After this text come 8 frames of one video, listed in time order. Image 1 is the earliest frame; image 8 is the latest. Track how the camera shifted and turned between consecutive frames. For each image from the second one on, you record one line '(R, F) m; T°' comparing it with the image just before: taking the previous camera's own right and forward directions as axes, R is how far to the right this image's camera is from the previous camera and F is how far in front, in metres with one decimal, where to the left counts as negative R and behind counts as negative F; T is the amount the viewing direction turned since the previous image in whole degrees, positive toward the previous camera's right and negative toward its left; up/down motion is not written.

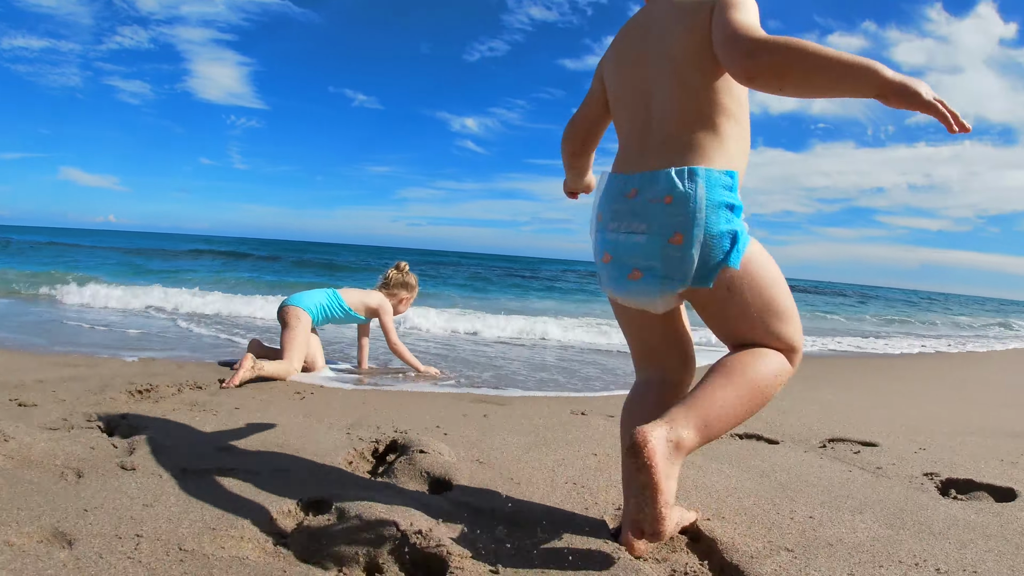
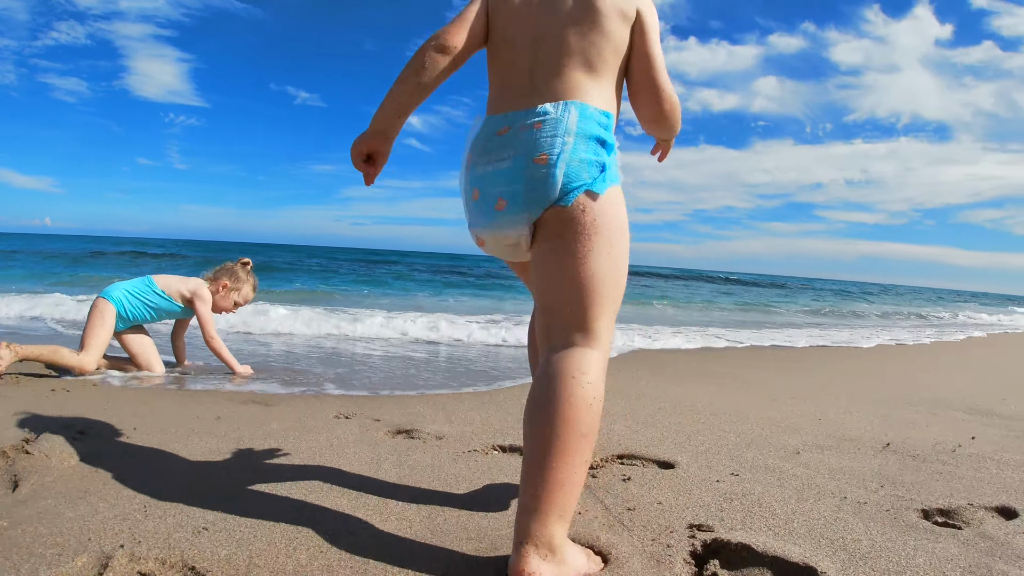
(+0.6, +0.6) m; +4°
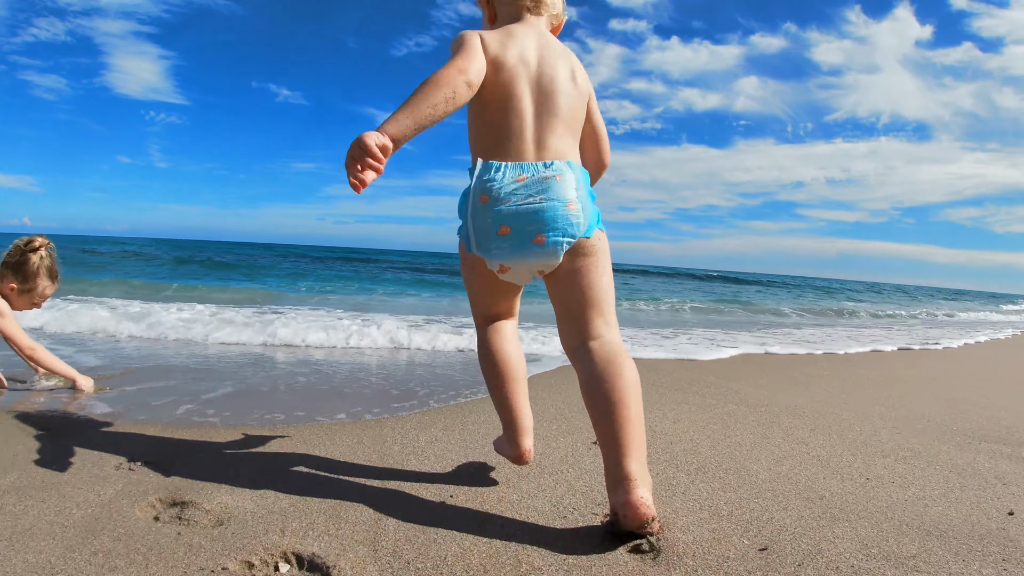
(+0.2, +0.6) m; +1°
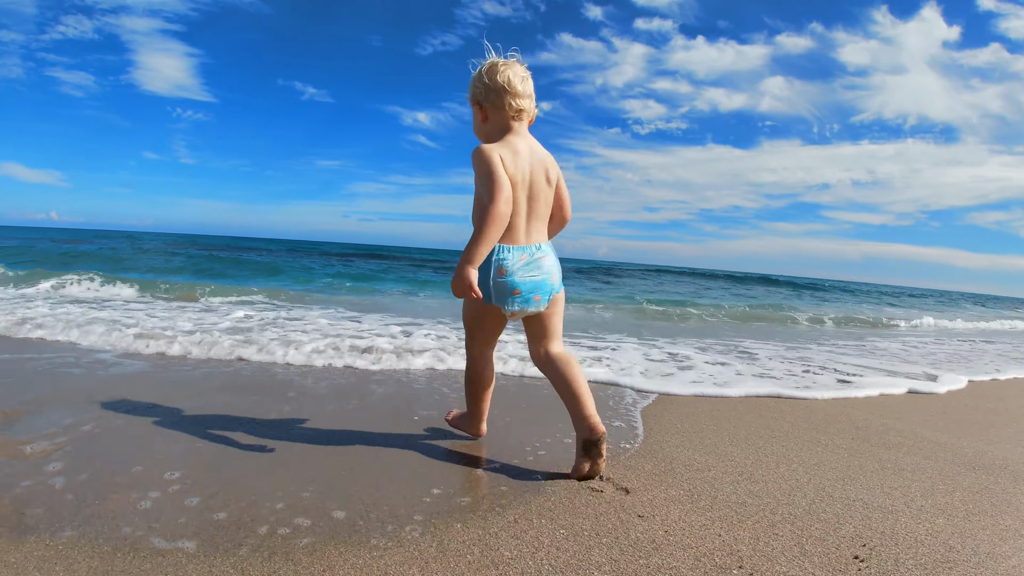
(-0.3, -0.3) m; -2°
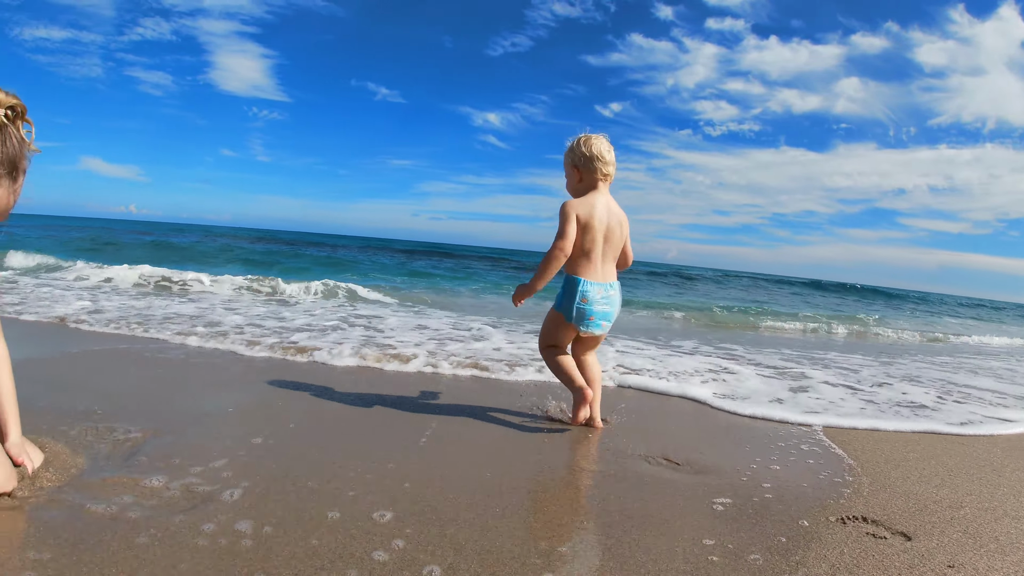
(-0.7, +0.2) m; -4°
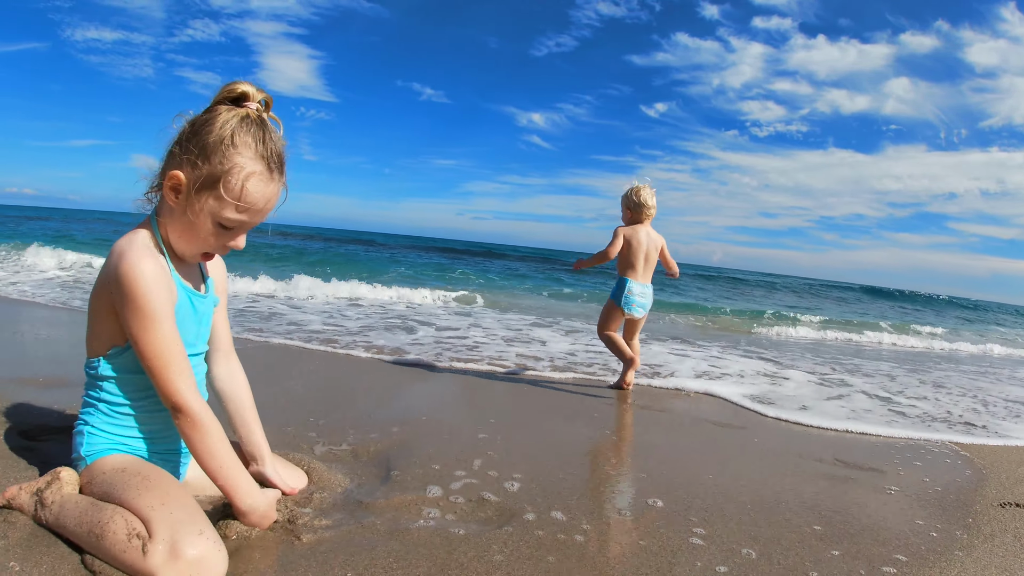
(-0.5, -0.1) m; -3°
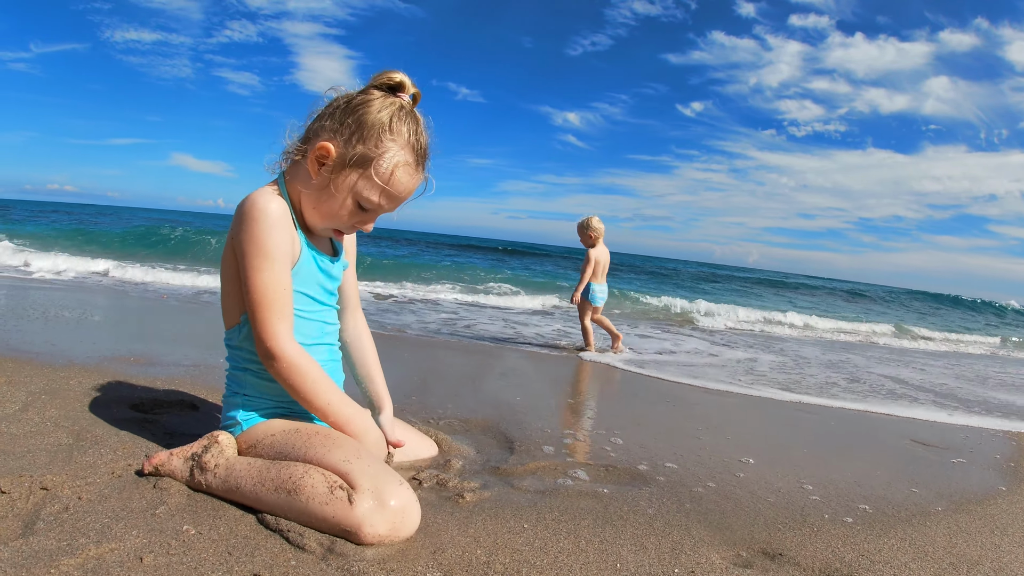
(-0.2, 0.0) m; -3°
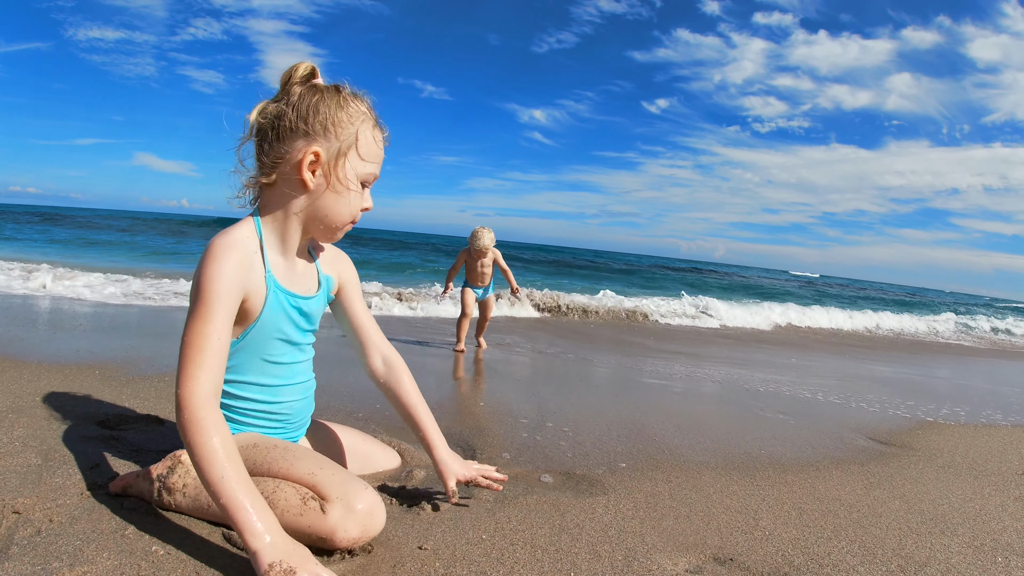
(+0.1, -0.1) m; +2°
